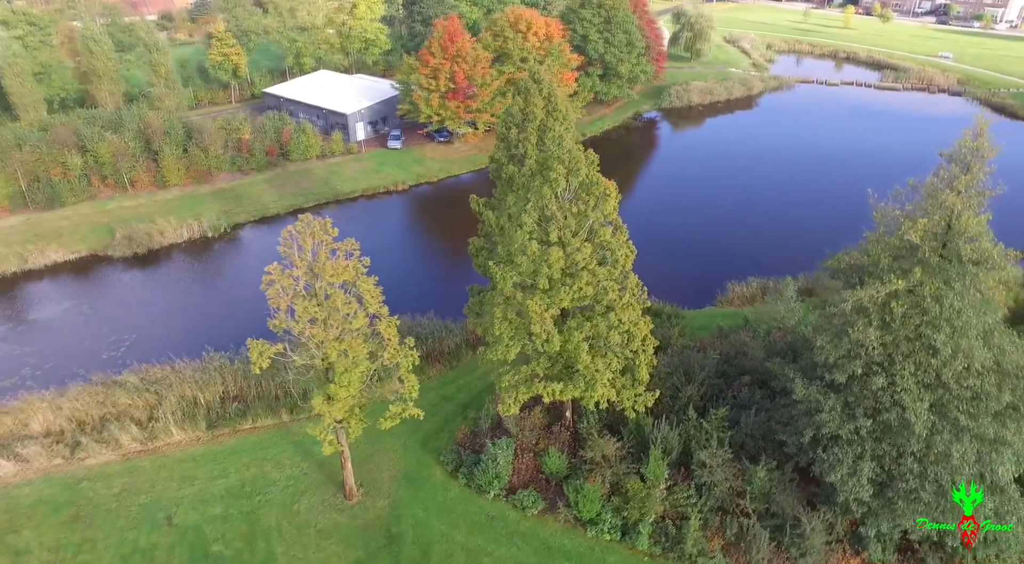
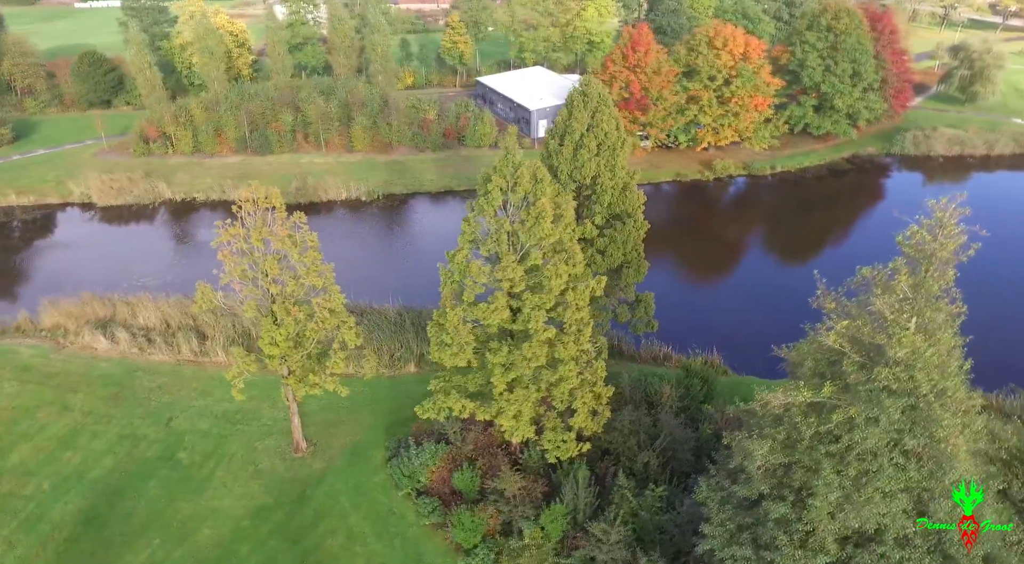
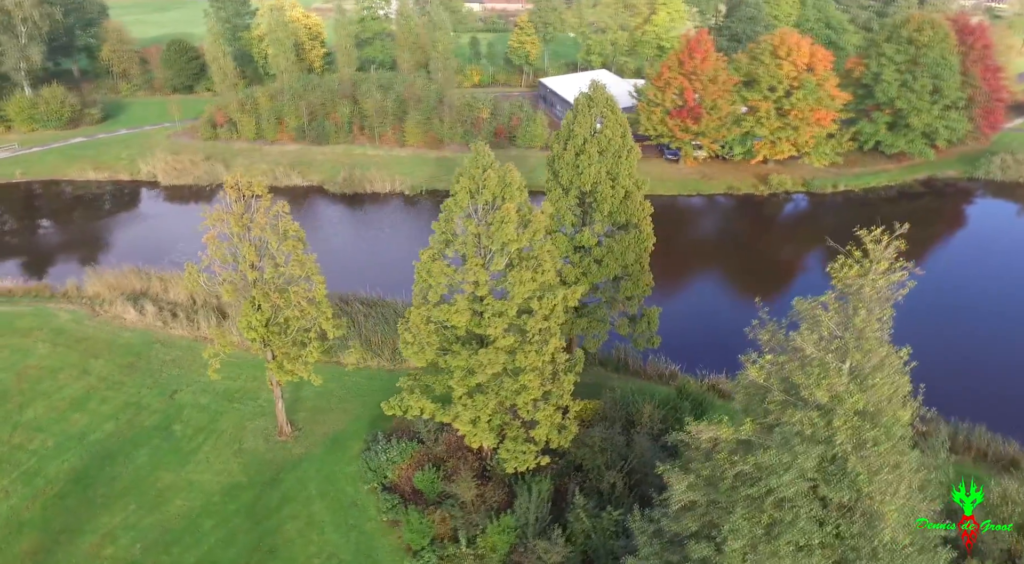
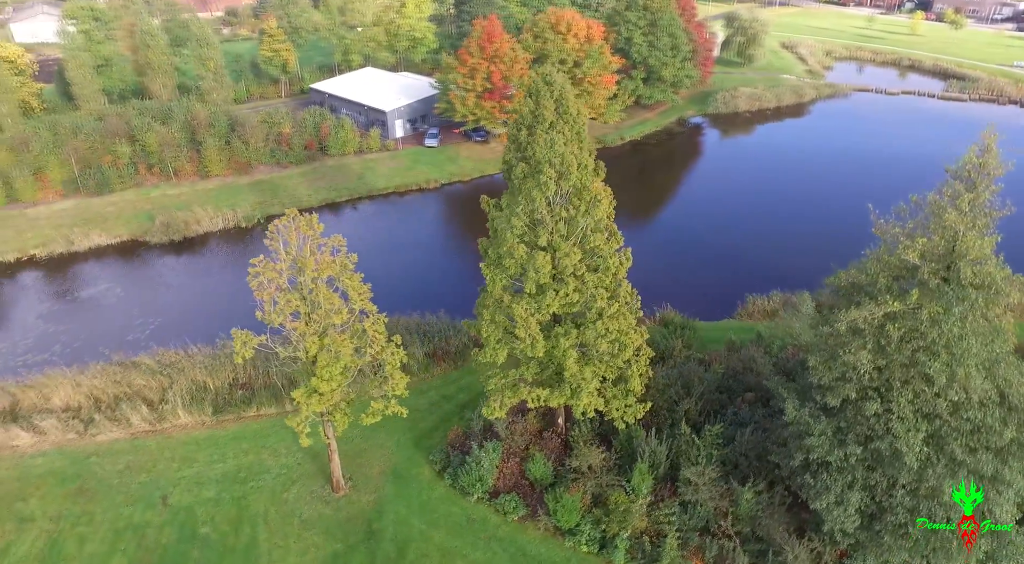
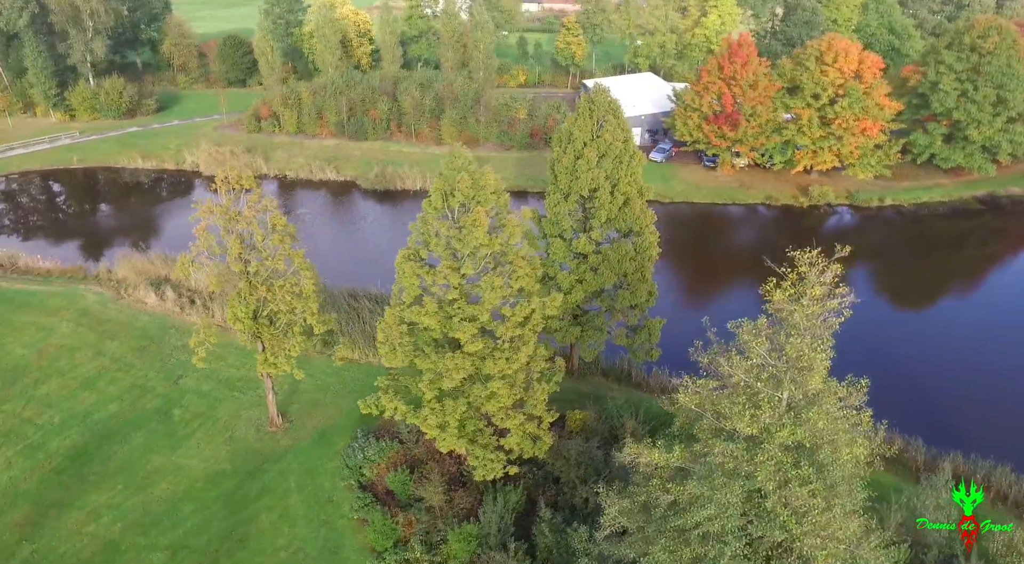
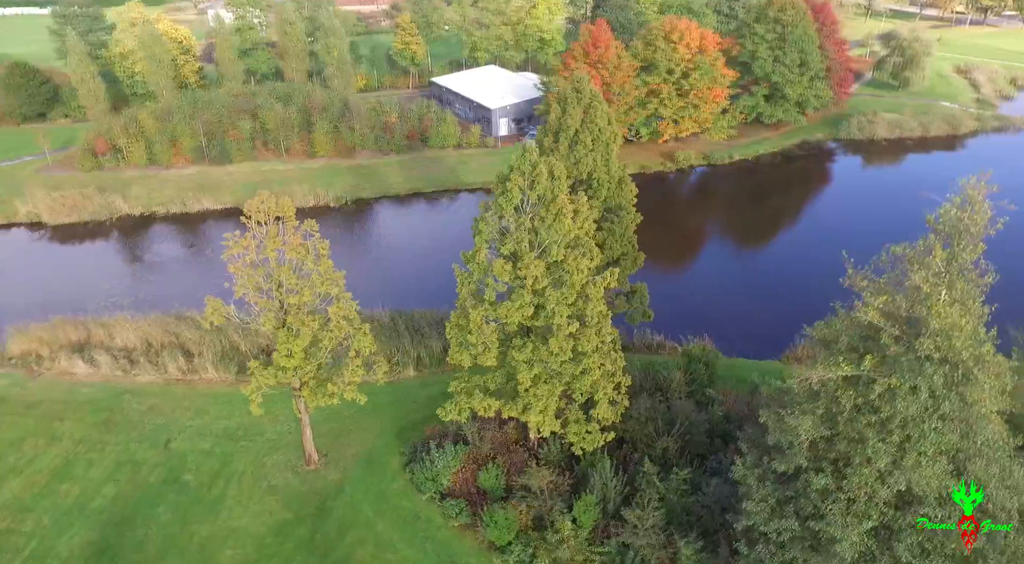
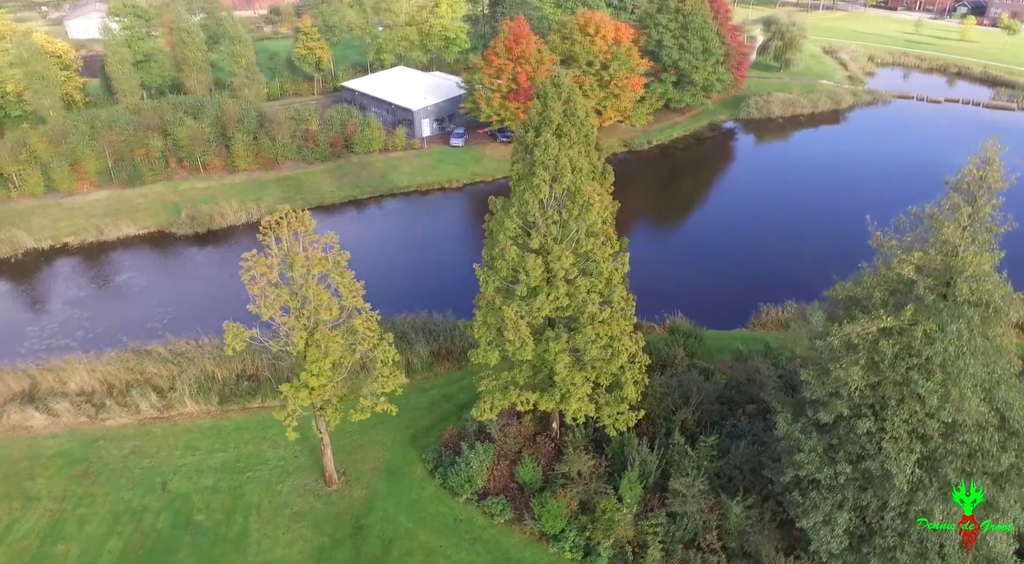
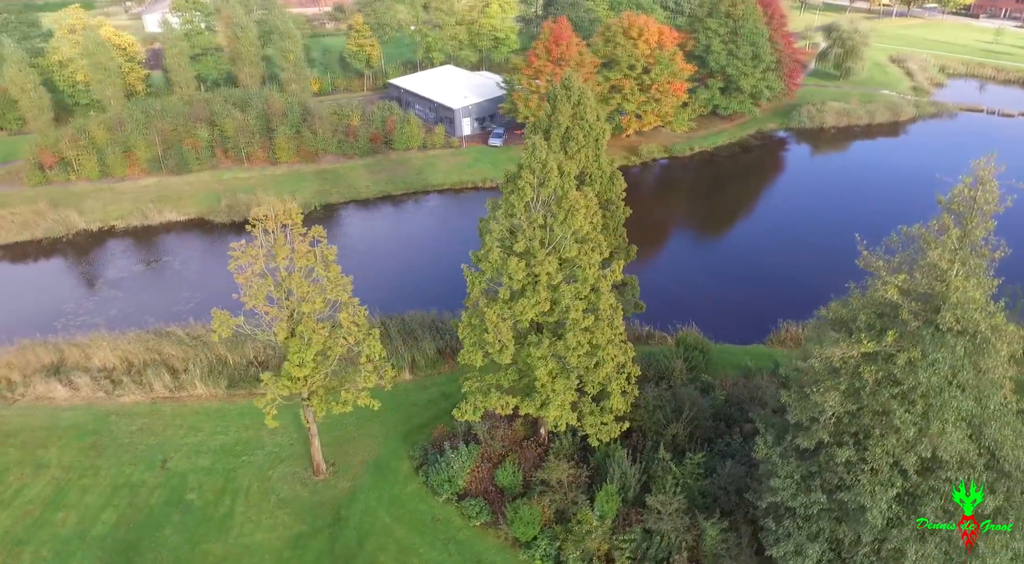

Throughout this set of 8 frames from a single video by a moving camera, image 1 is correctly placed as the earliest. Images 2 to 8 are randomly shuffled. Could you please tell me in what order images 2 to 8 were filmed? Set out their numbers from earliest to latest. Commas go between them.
4, 7, 8, 6, 2, 3, 5
